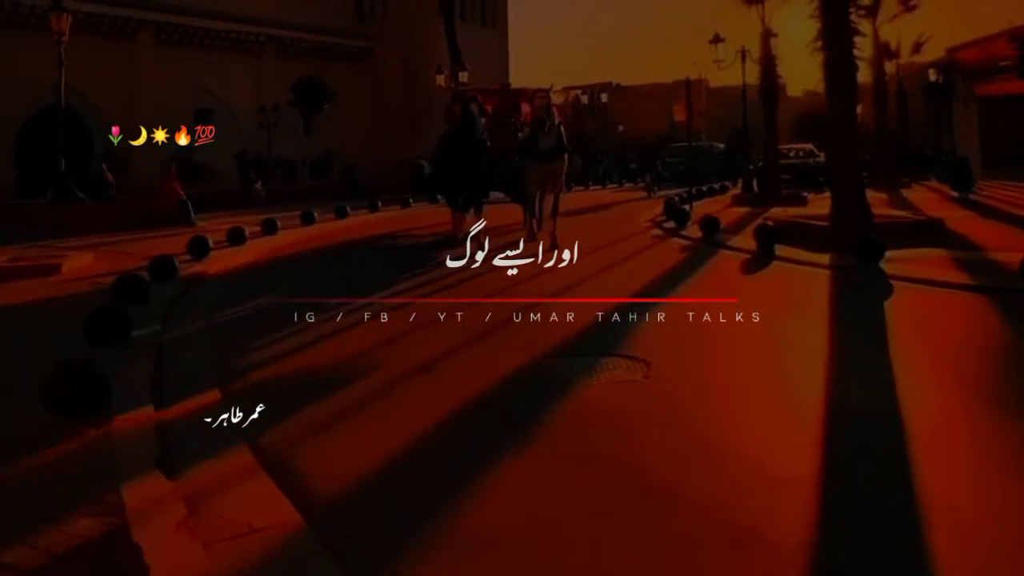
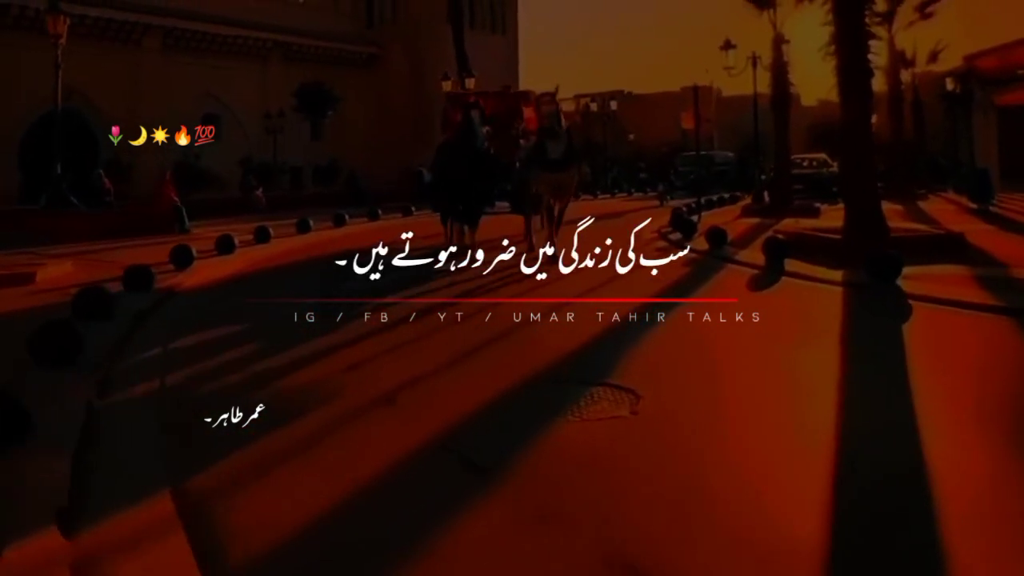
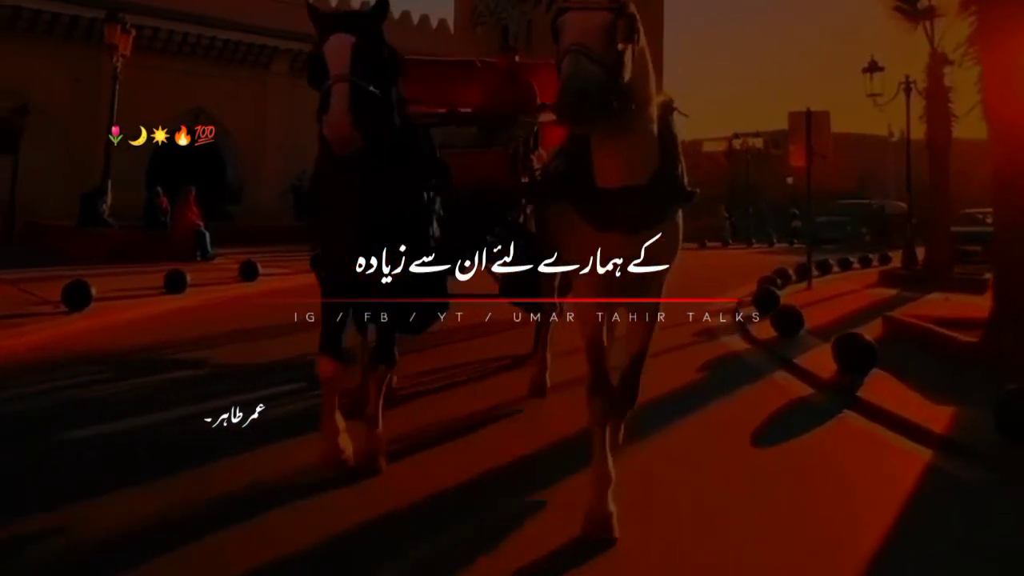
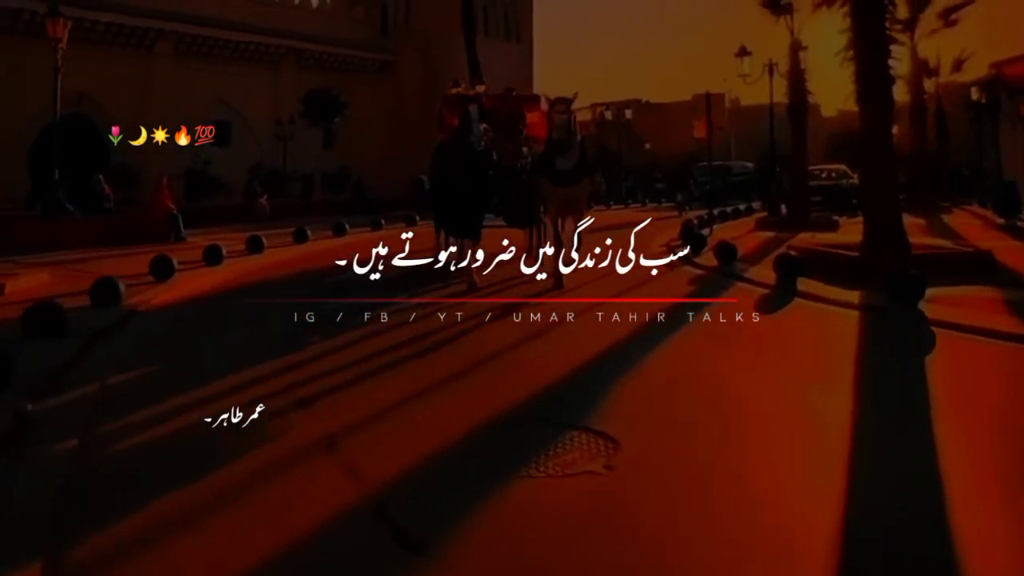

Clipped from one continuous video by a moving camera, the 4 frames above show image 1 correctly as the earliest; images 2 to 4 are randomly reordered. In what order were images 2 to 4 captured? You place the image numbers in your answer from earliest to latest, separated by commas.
2, 4, 3
